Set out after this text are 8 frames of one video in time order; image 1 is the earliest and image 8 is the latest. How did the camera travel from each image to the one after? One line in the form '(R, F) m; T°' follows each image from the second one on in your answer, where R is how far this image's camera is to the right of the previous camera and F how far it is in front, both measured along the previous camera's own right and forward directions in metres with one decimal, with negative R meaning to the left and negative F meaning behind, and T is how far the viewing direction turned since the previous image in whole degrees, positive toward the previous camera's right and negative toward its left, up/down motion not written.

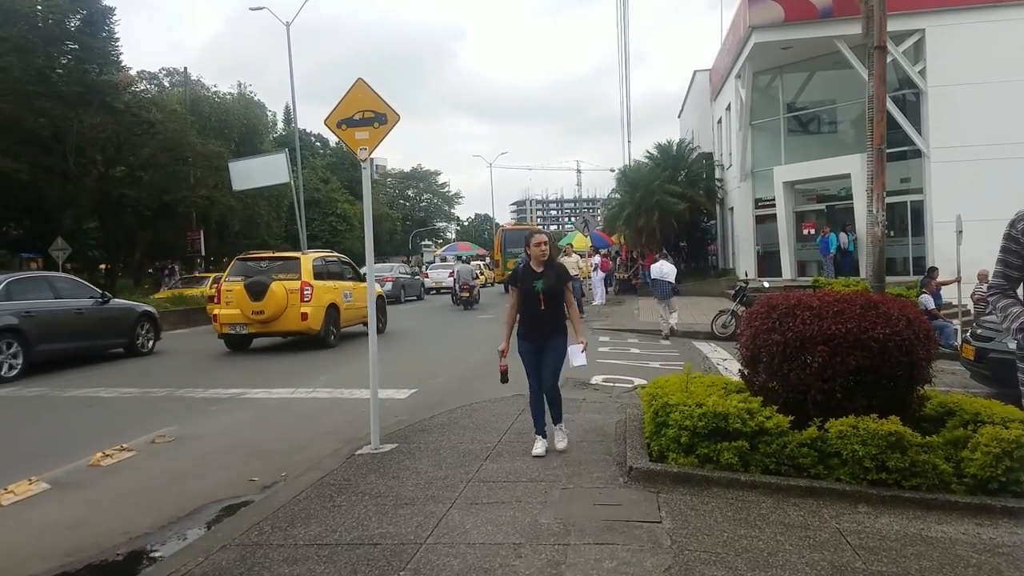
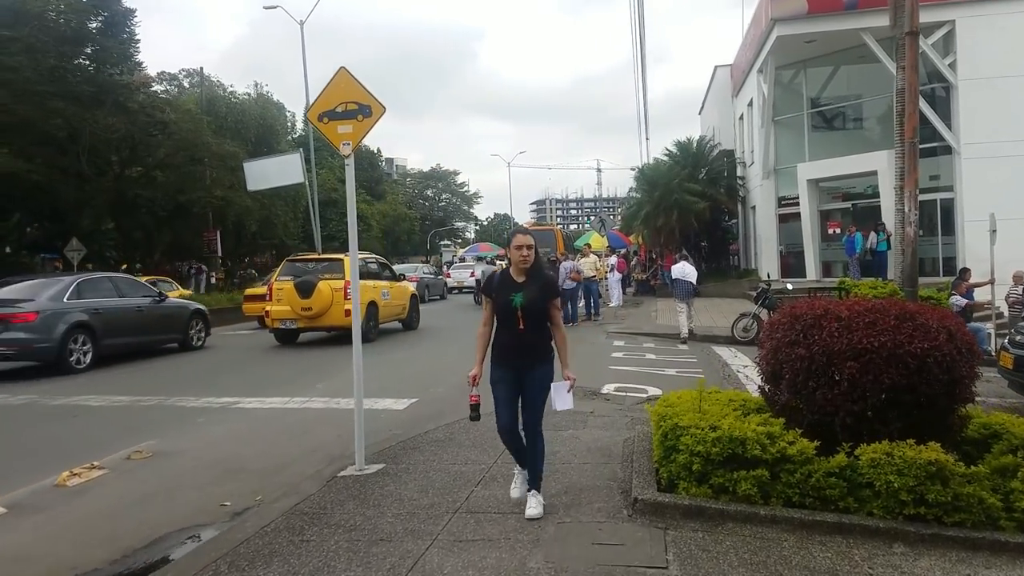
(+0.2, +0.5) m; -2°
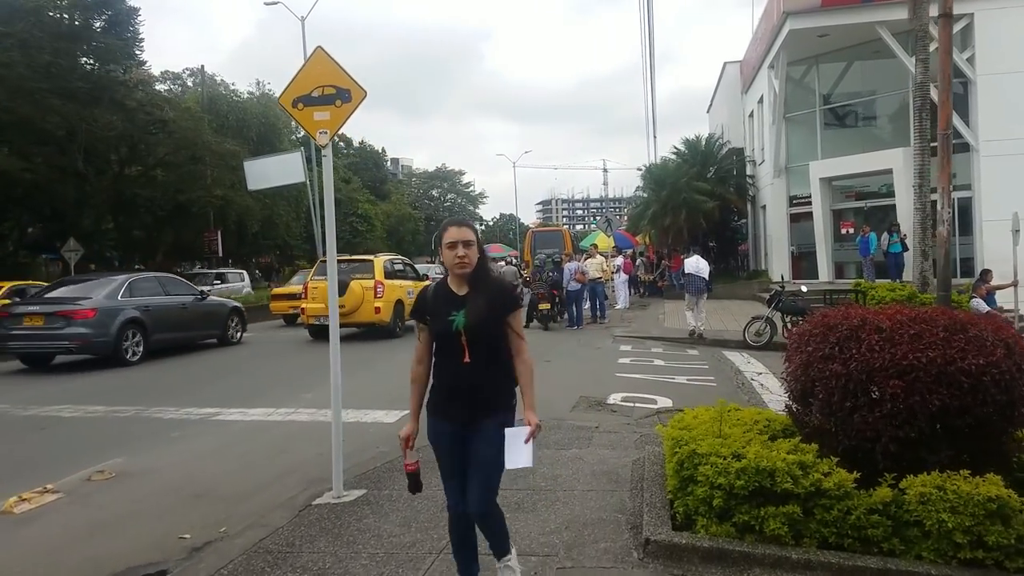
(+0.1, +0.6) m; 0°
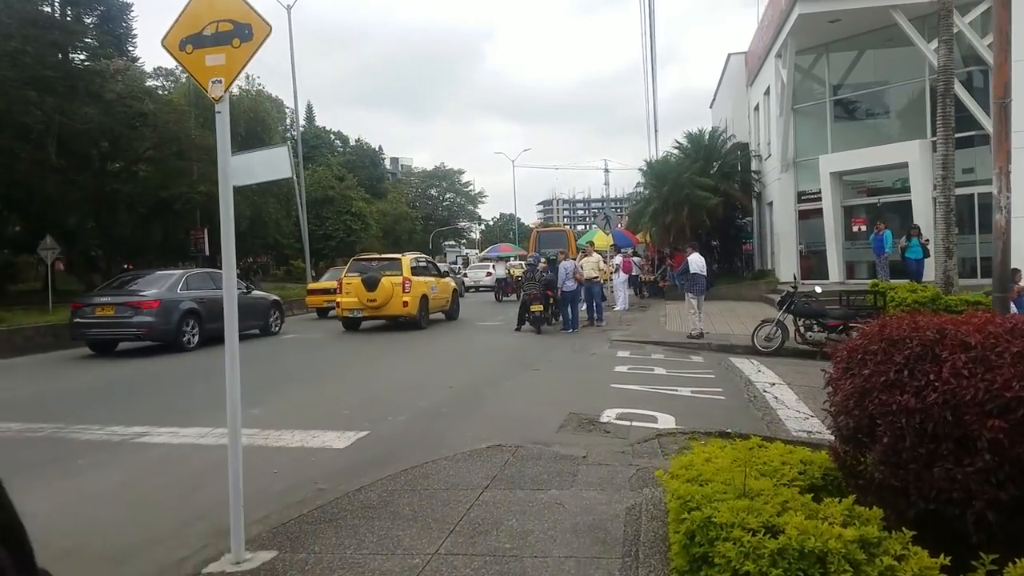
(+0.2, +1.2) m; 0°
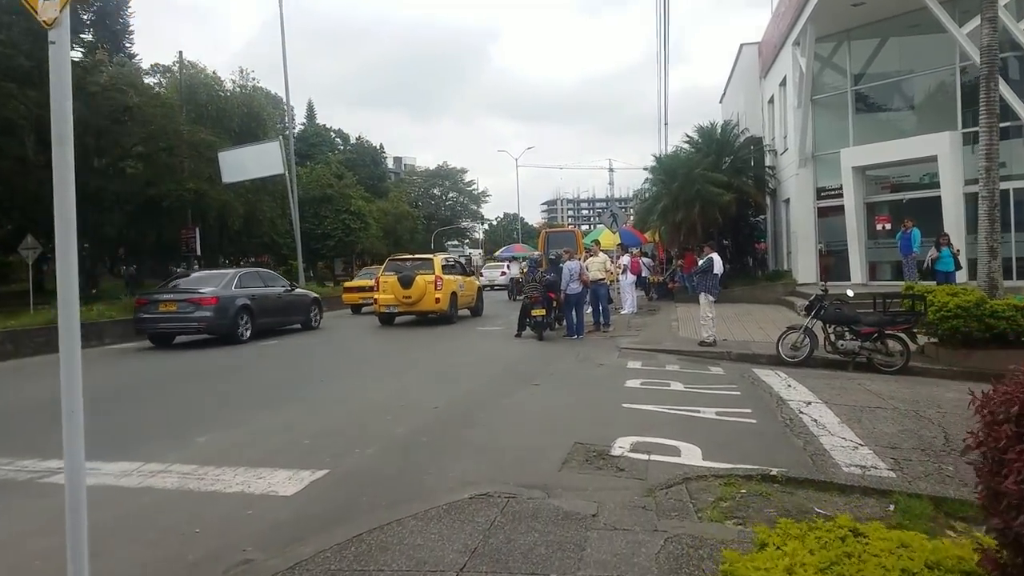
(+0.1, +1.3) m; 0°
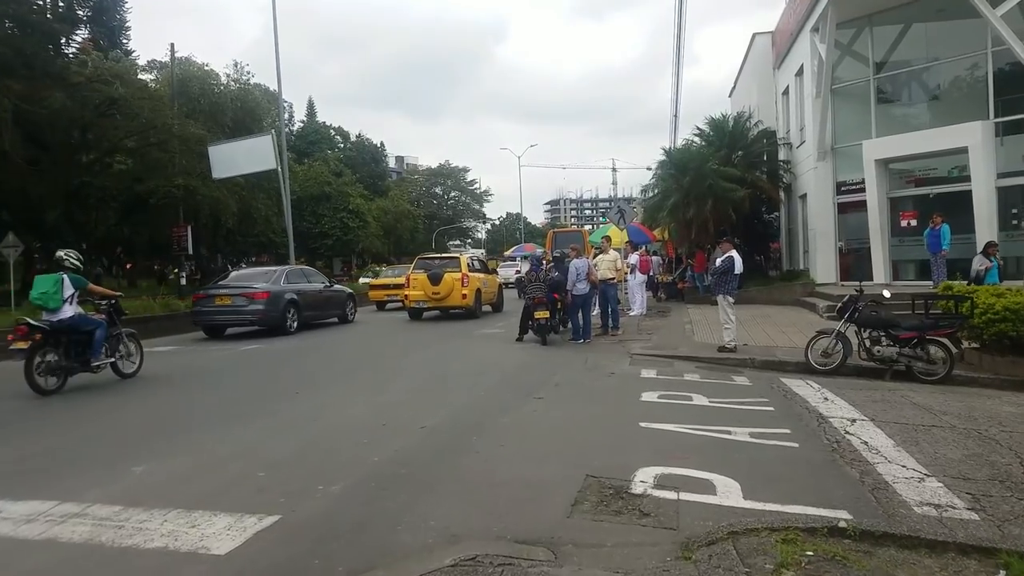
(0.0, +1.1) m; 0°
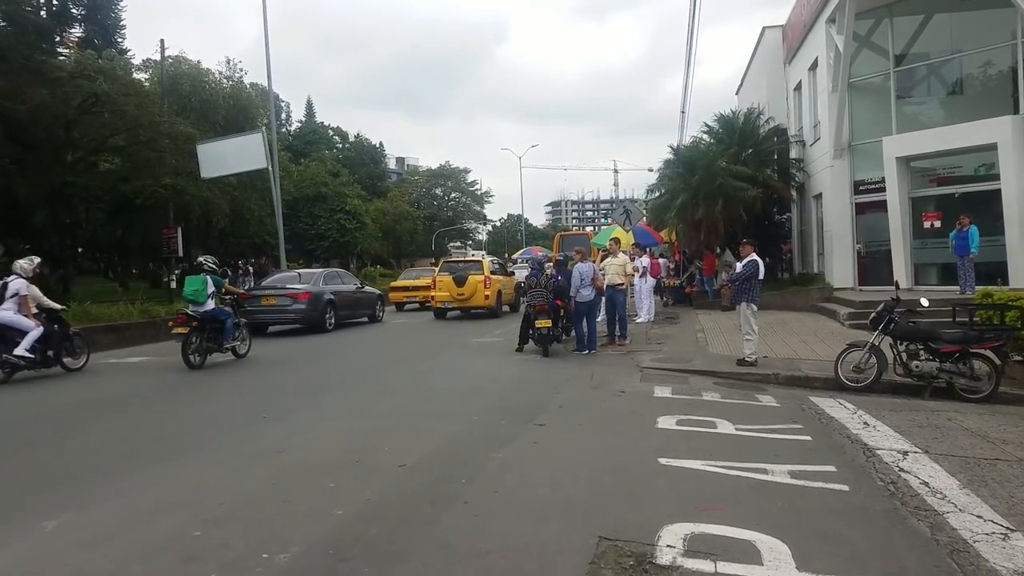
(0.0, +1.0) m; 0°
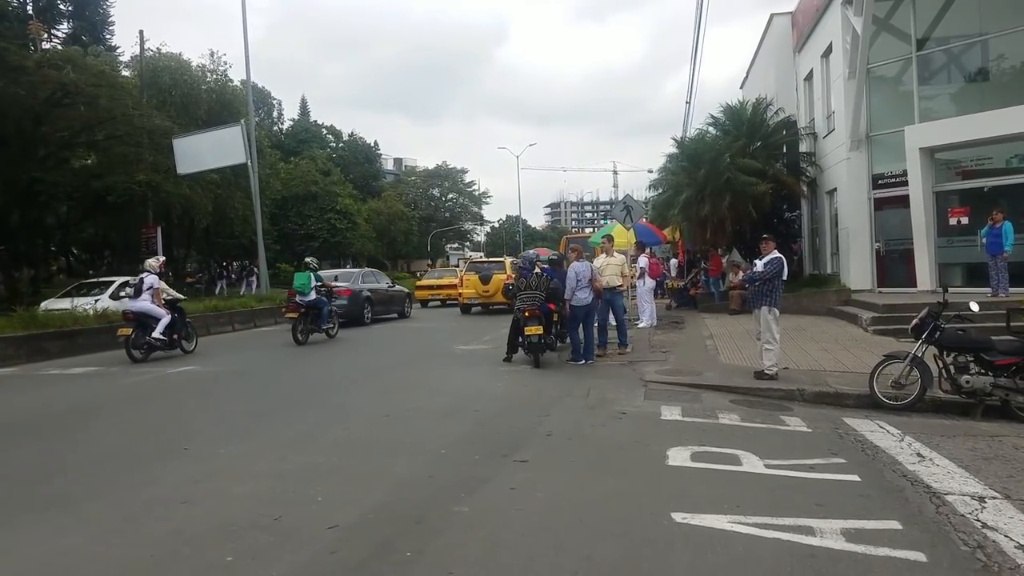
(+0.2, +1.4) m; 0°
